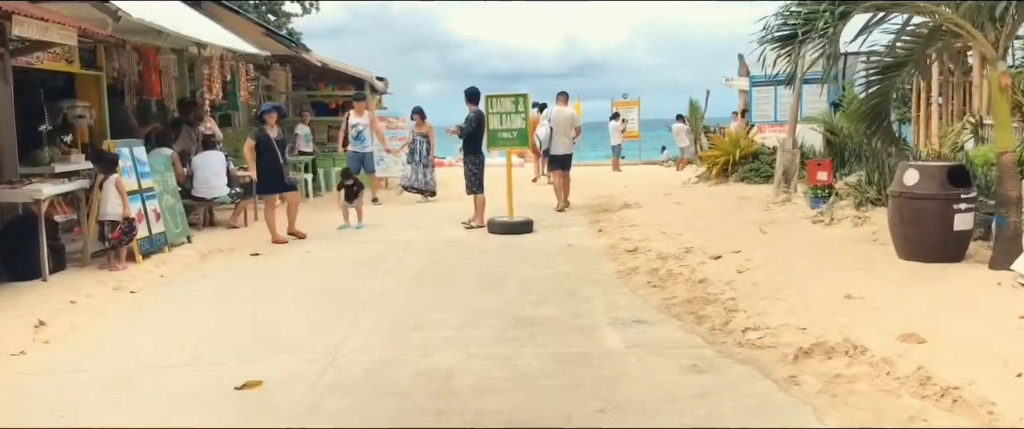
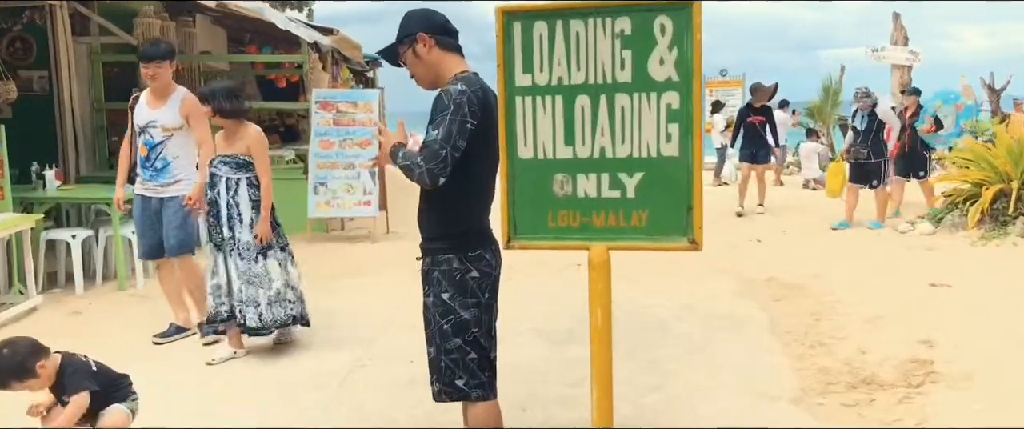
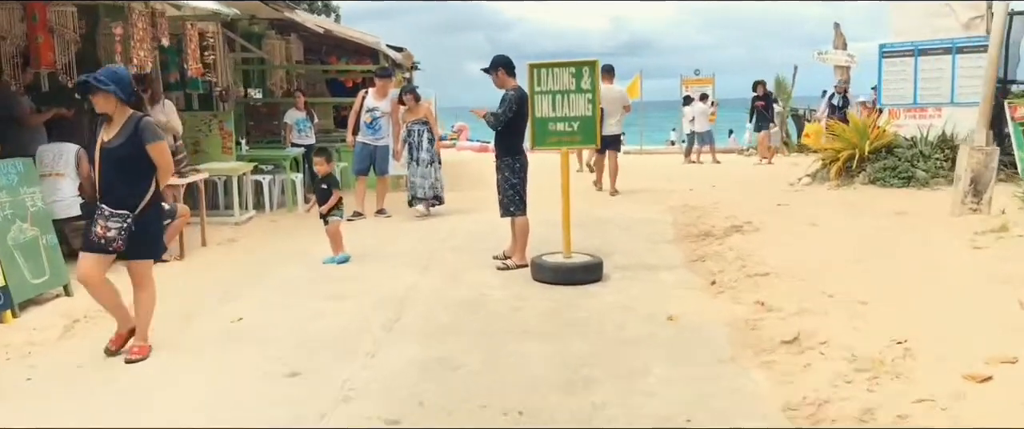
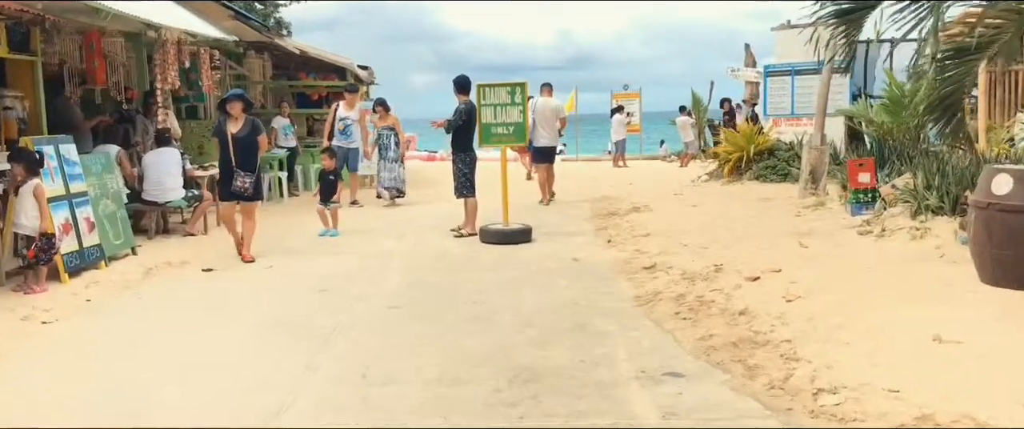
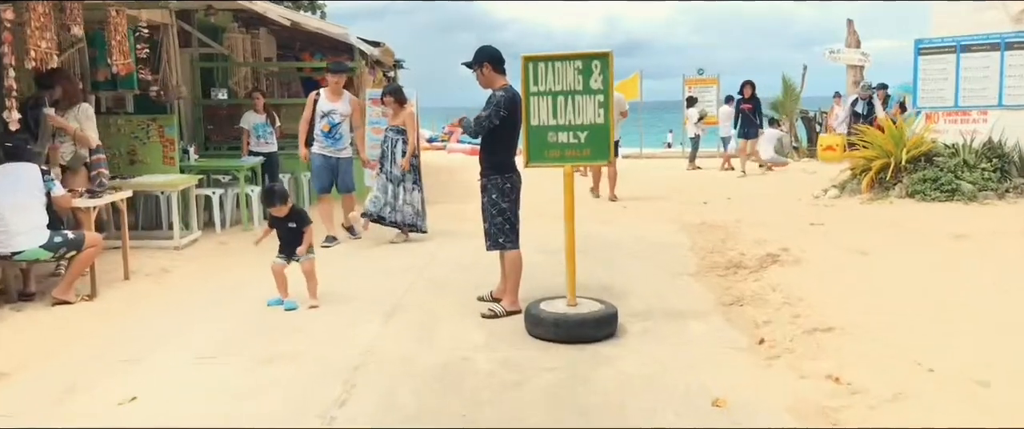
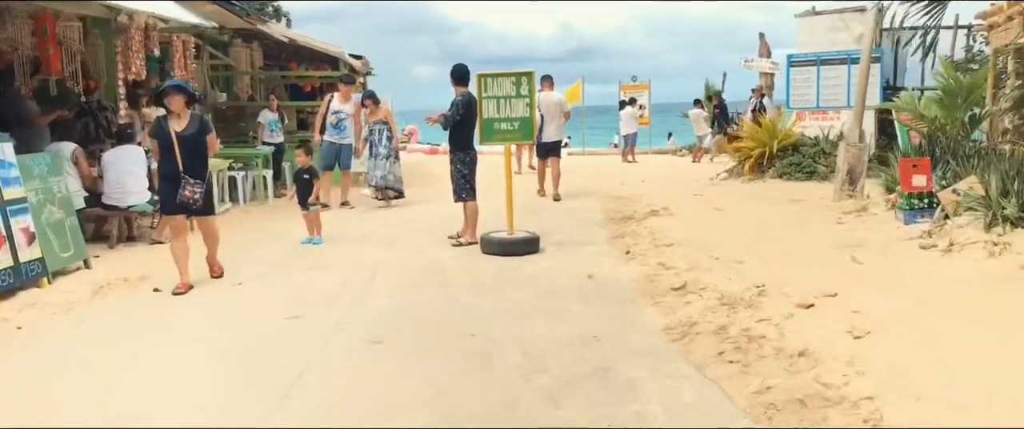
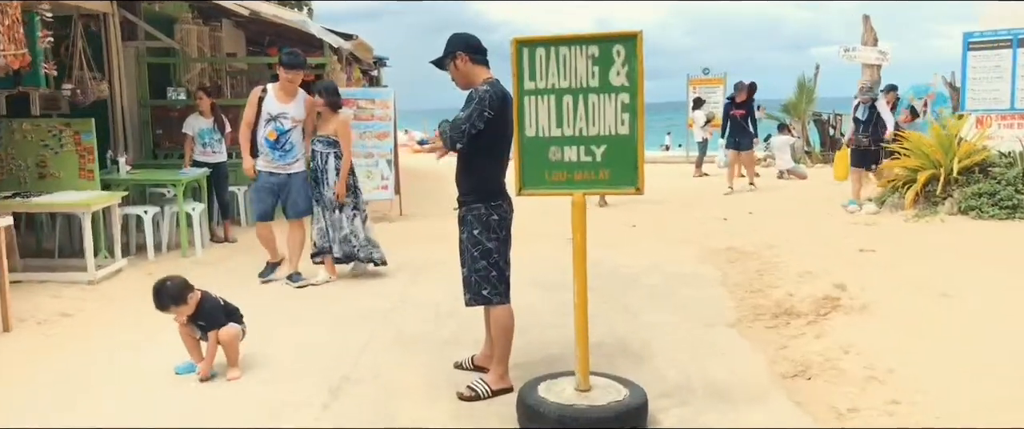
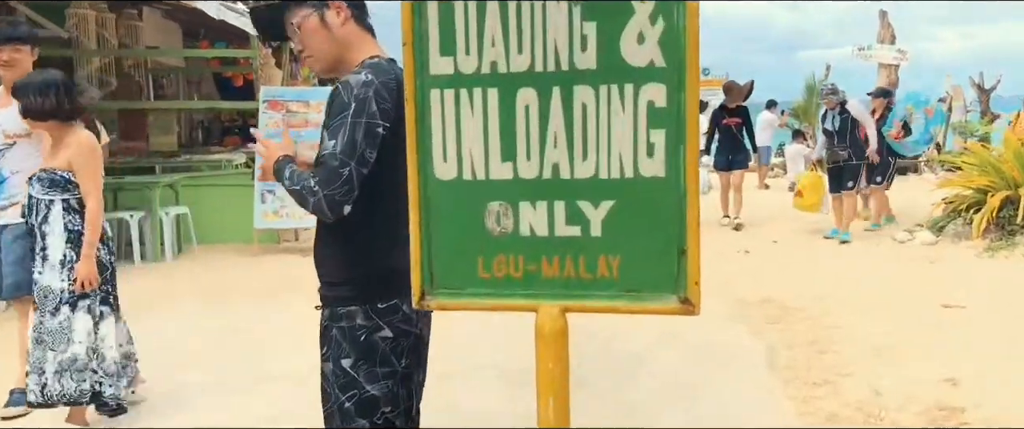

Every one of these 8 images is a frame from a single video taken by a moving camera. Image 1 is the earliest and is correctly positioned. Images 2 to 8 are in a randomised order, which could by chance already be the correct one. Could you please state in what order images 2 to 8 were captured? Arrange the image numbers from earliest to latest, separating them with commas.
4, 6, 3, 5, 7, 2, 8
